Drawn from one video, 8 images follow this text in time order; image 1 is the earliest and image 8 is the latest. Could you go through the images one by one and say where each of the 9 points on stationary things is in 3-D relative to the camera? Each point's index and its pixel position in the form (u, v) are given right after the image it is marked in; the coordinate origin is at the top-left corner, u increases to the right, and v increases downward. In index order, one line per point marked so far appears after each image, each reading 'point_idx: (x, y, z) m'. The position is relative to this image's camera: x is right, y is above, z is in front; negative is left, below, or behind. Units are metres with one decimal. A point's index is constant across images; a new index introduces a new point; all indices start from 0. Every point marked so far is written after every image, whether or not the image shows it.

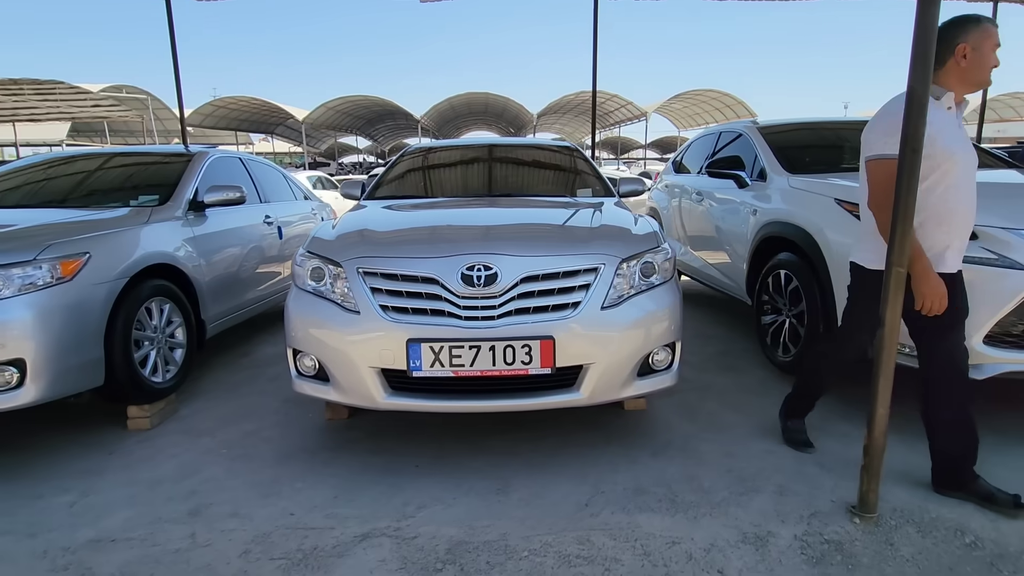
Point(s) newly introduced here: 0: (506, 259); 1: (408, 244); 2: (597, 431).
0: (0.0, +0.1, +2.0) m
1: (-0.4, +0.2, +2.2) m
2: (+0.4, -0.7, +2.7) m
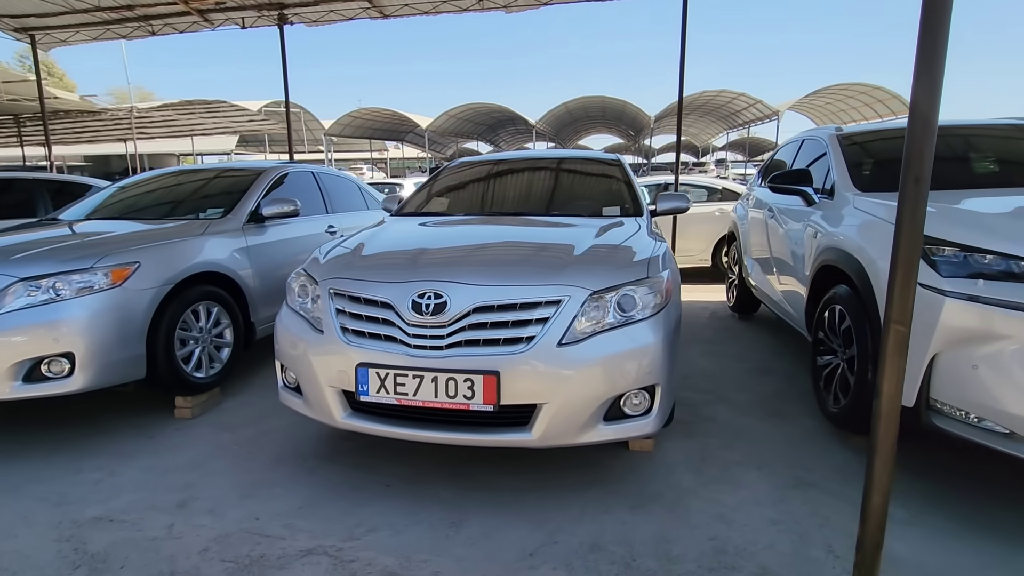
0: (-0.2, 0.0, +2.0) m
1: (-0.6, +0.1, +2.2) m
2: (+0.3, -0.9, +2.5) m
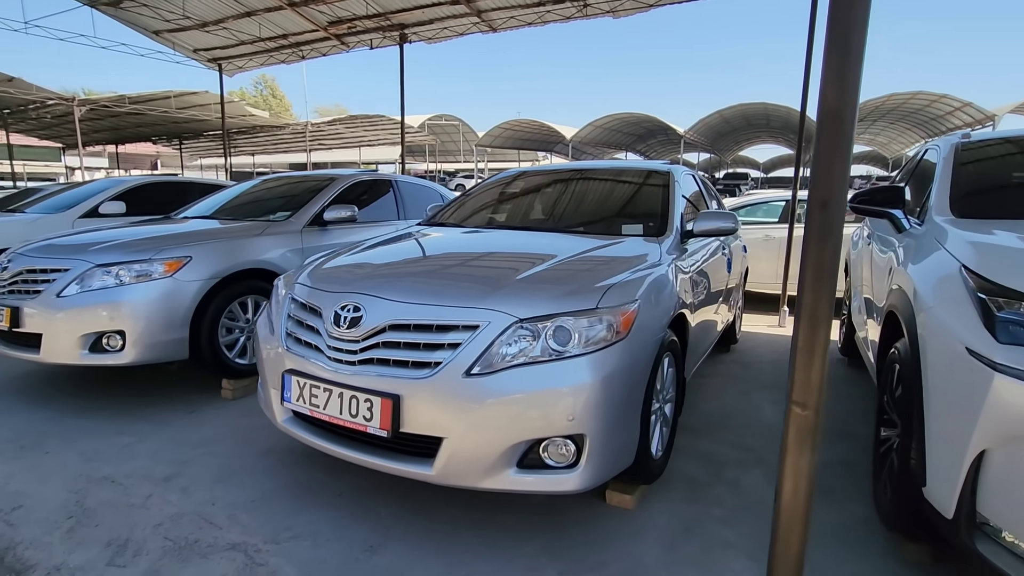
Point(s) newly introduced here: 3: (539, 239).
0: (-0.5, 0.0, +1.9) m
1: (-0.8, 0.0, +2.2) m
2: (+0.1, -1.0, +2.2) m
3: (+0.1, +0.3, +2.8) m
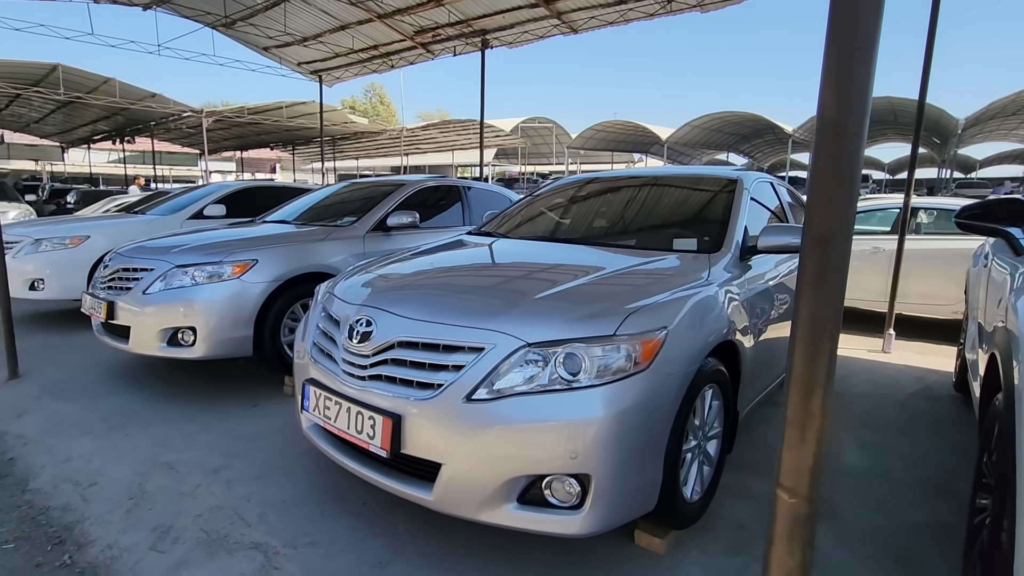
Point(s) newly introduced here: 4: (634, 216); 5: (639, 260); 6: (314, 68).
0: (-0.4, -0.1, +1.9) m
1: (-0.6, 0.0, +2.2) m
2: (+0.2, -1.0, +2.1) m
3: (+0.3, +0.2, +2.6) m
4: (+0.7, +0.4, +3.2) m
5: (+0.6, +0.1, +2.4) m
6: (-3.5, +3.9, +9.2) m
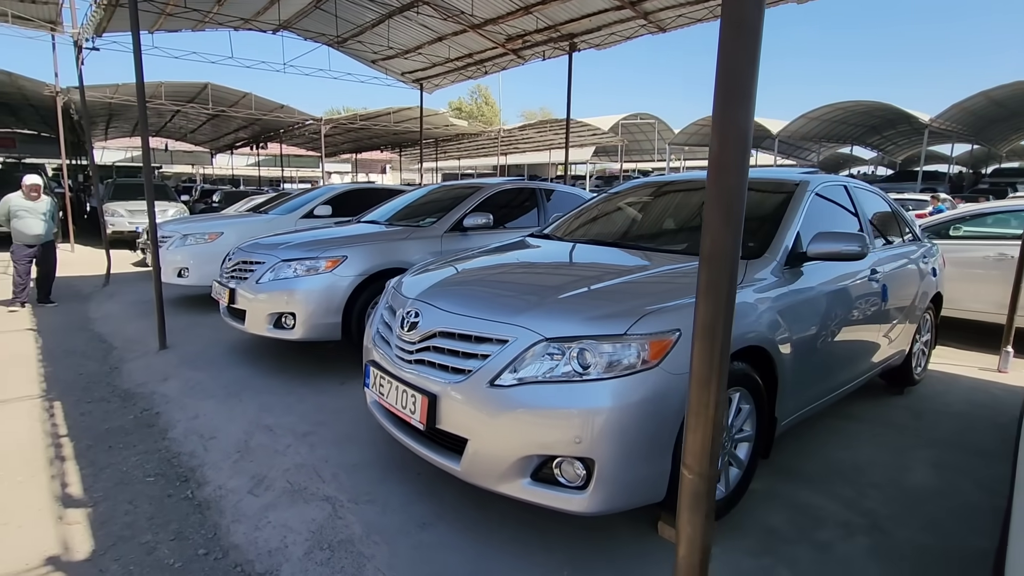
0: (-0.3, -0.1, +2.1) m
1: (-0.5, 0.0, +2.5) m
2: (+0.3, -1.0, +2.2) m
3: (+0.6, +0.2, +2.7) m
4: (+1.1, +0.4, +3.3) m
5: (+0.8, +0.1, +2.5) m
6: (-1.8, +4.0, +9.9) m
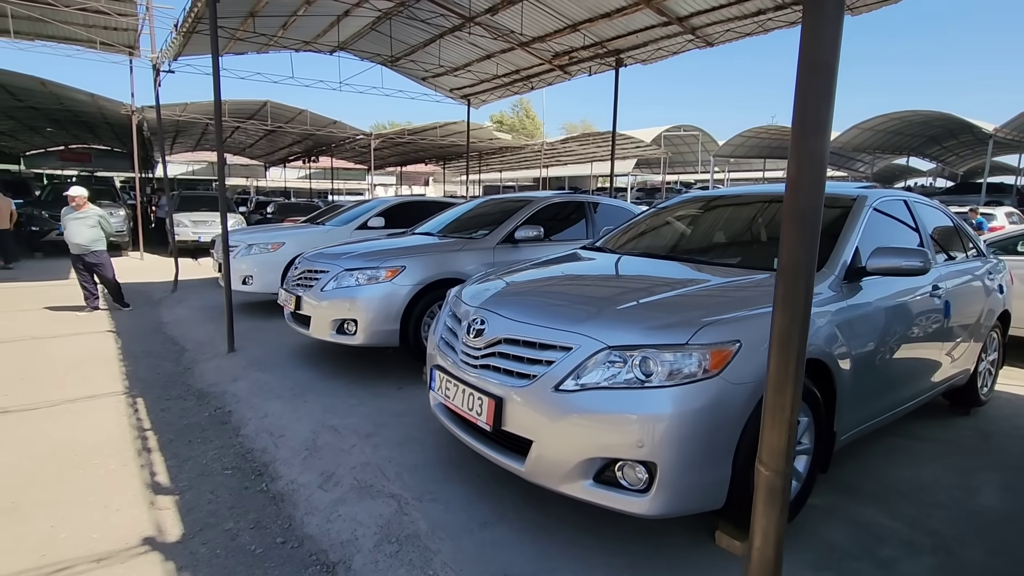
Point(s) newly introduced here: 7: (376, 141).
0: (0.0, -0.1, +2.3) m
1: (-0.2, 0.0, +2.6) m
2: (+0.6, -1.1, +2.3) m
3: (+0.9, +0.1, +2.8) m
4: (+1.4, +0.3, +3.3) m
5: (+1.1, +0.1, +2.5) m
6: (-0.9, +3.8, +10.2) m
7: (-4.4, +4.7, +17.0) m
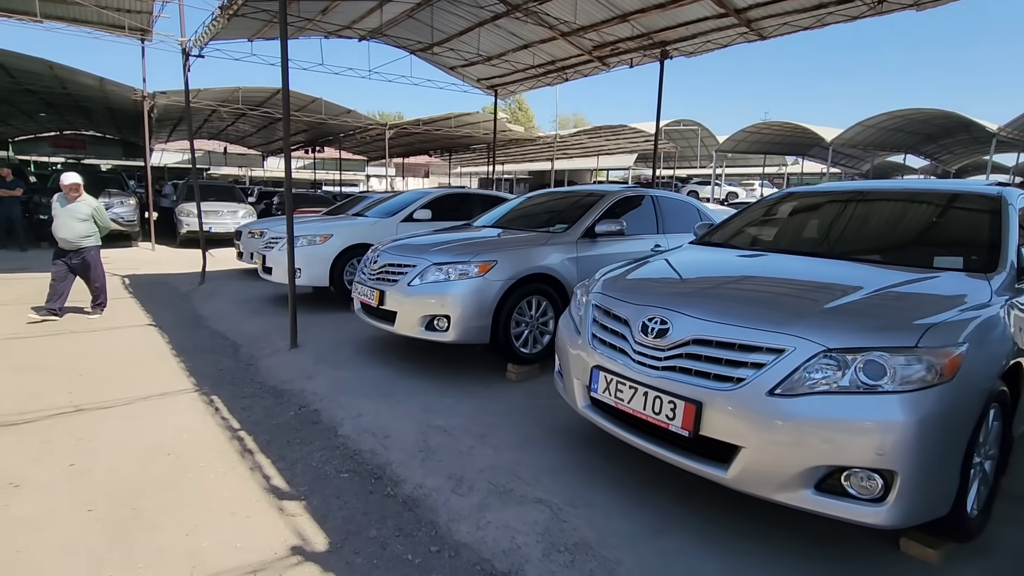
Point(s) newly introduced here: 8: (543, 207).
0: (+0.7, -0.1, +2.2) m
1: (+0.6, 0.0, +2.5) m
2: (+1.3, -1.1, +2.2) m
3: (+1.6, +0.1, +2.7) m
4: (+2.1, +0.4, +3.2) m
5: (+1.8, +0.1, +2.5) m
6: (-0.4, +3.9, +10.1) m
7: (-4.0, +5.0, +16.8) m
8: (+0.3, +0.8, +5.3) m
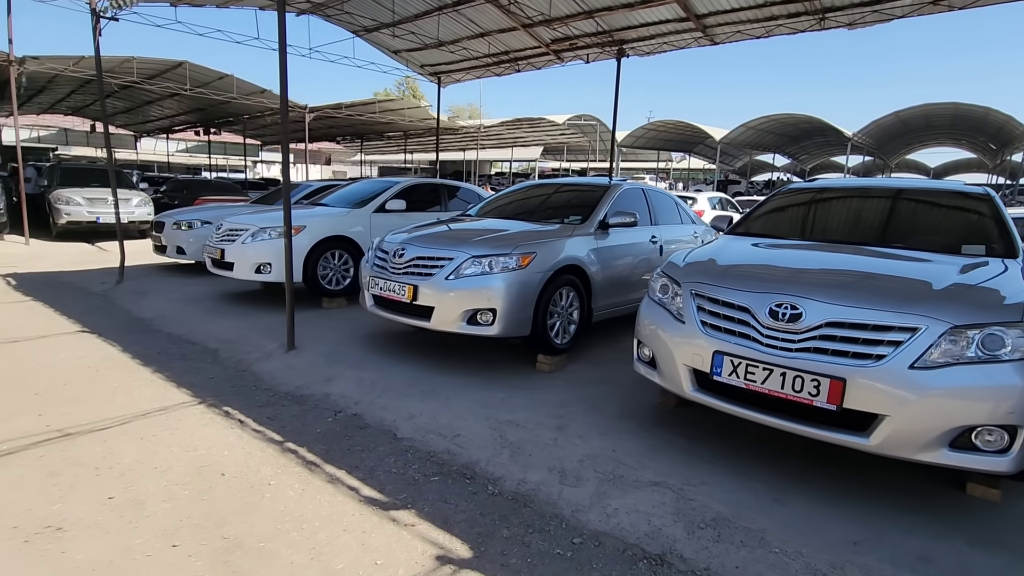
0: (+1.4, -0.1, +2.4) m
1: (+1.1, 0.0, +2.7) m
2: (+1.9, -1.0, +2.6) m
3: (+2.1, +0.2, +3.1) m
4: (+2.5, +0.5, +3.7) m
5: (+2.4, +0.1, +2.9) m
6: (-1.4, +4.1, +9.8) m
7: (-6.3, +5.1, +15.6) m
8: (+0.3, +0.9, +5.4) m
